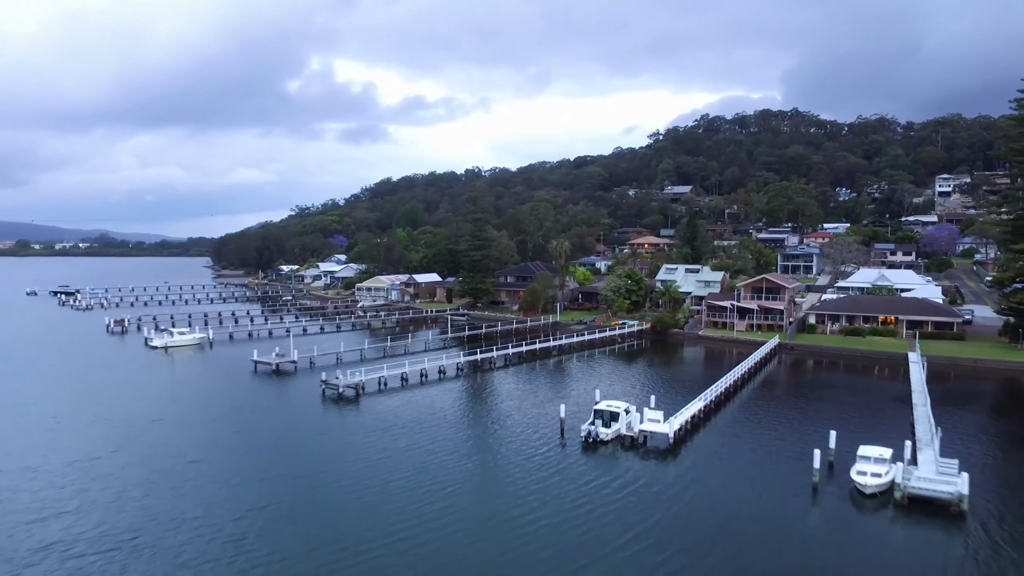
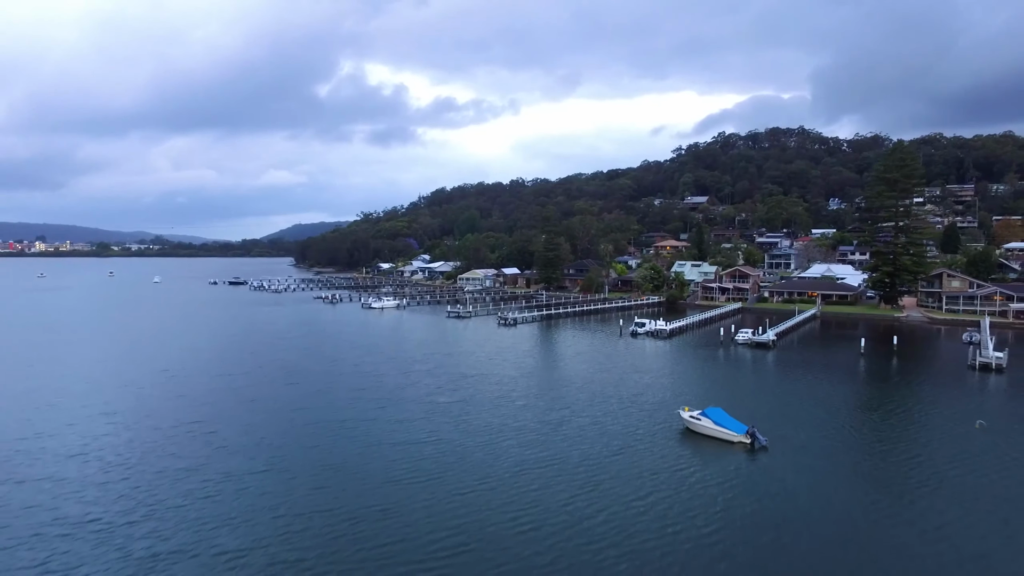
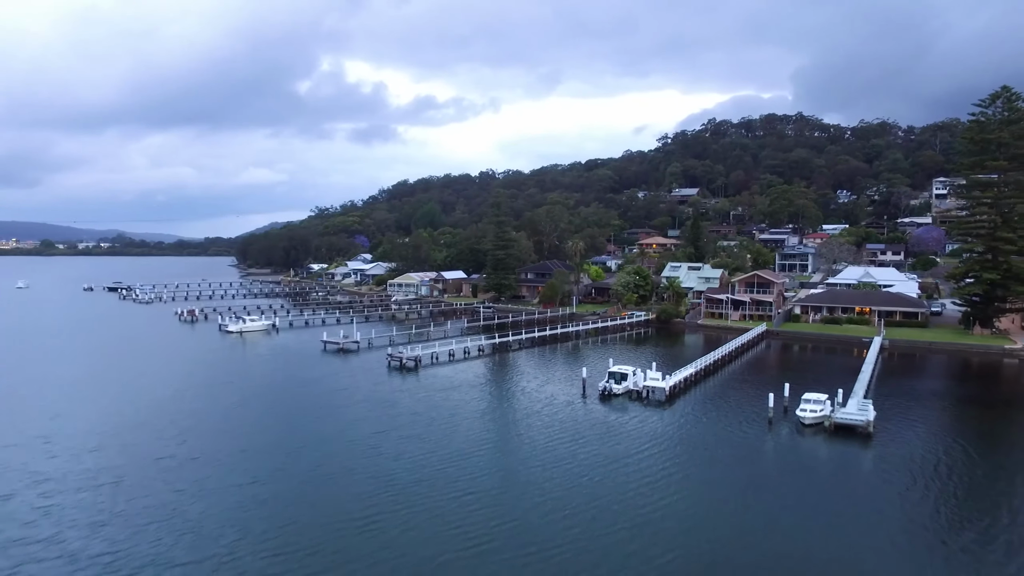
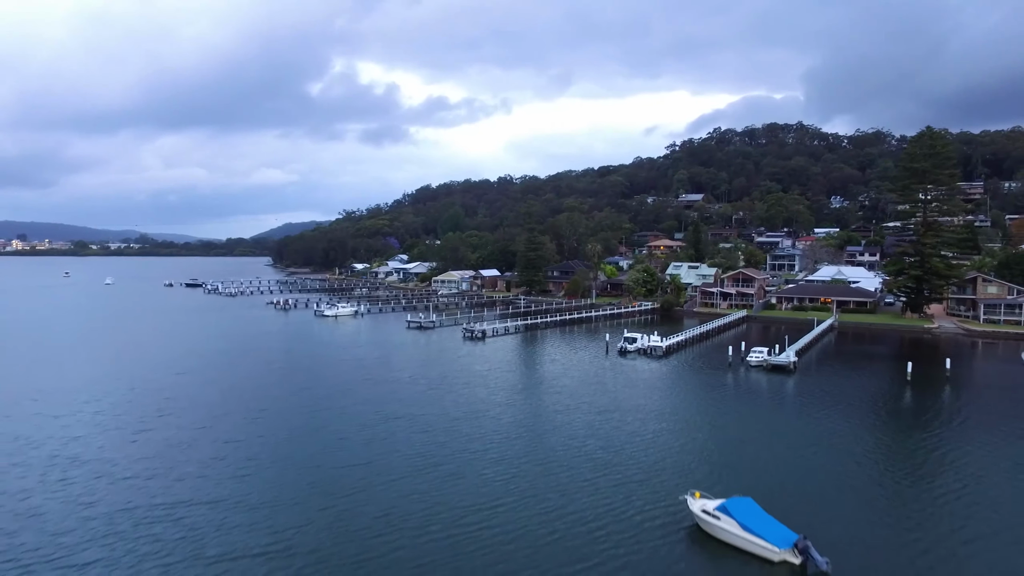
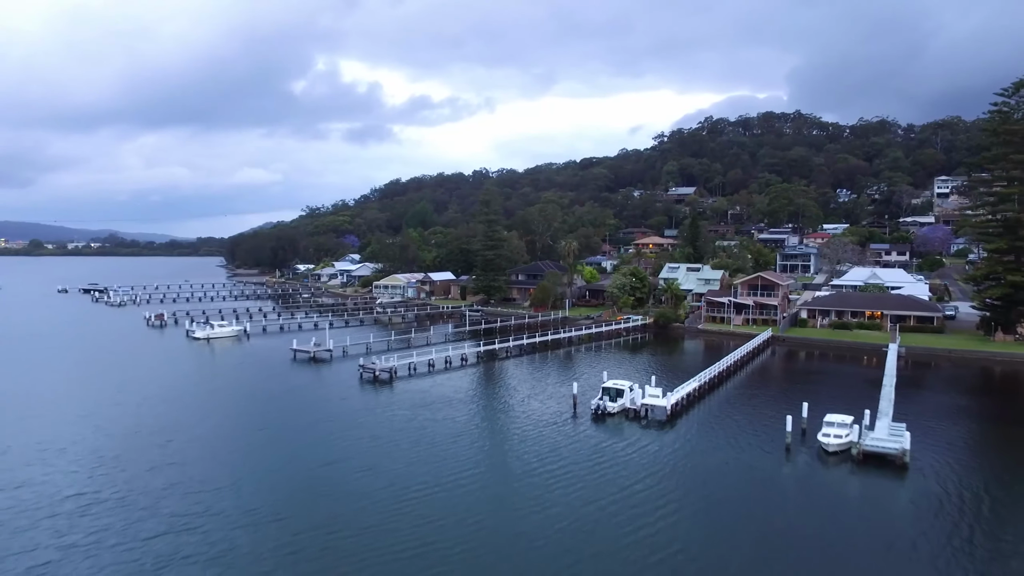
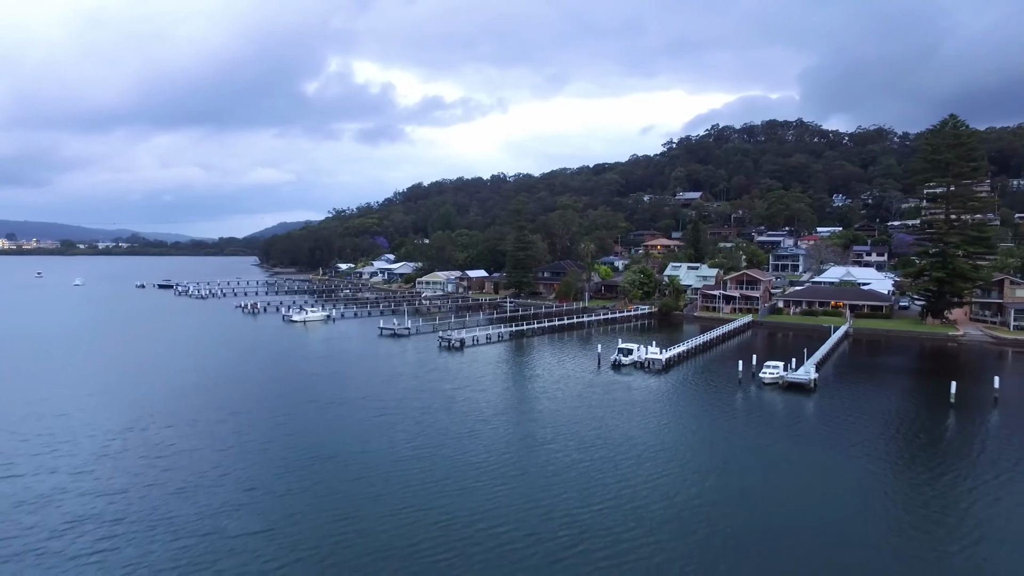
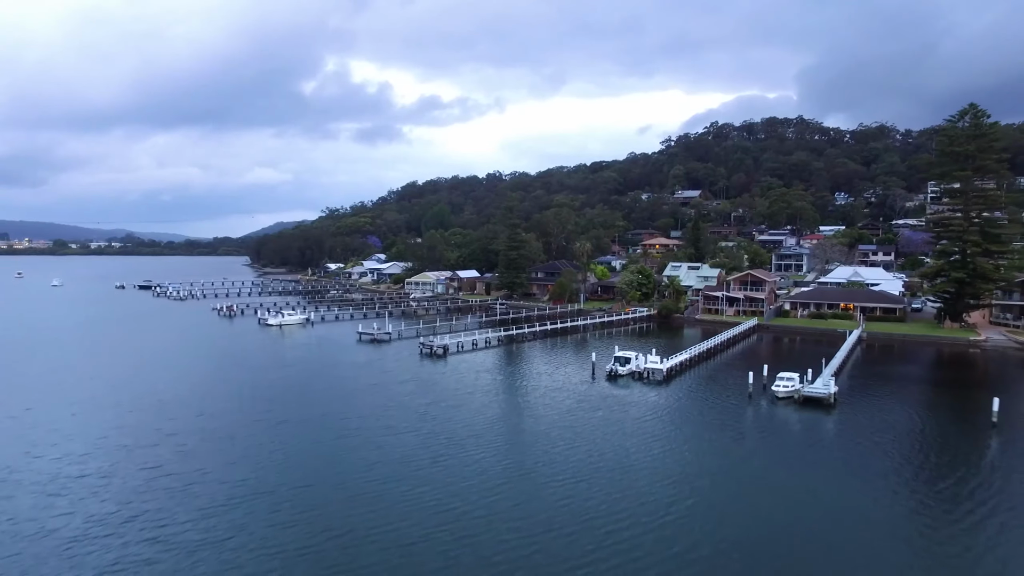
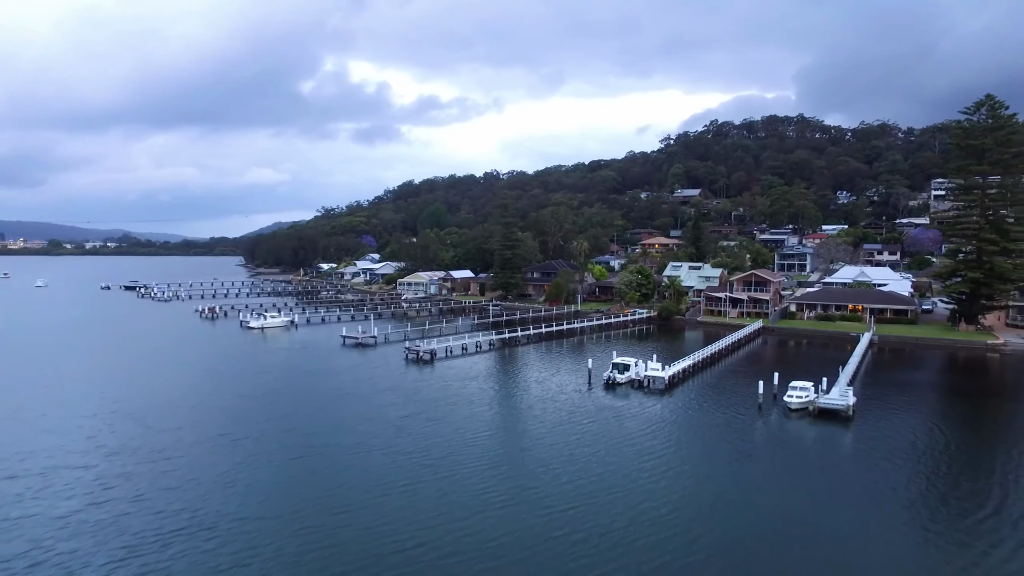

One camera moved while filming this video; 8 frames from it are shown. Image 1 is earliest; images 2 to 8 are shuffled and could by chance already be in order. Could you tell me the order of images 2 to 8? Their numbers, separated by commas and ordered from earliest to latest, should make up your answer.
5, 3, 8, 7, 6, 4, 2
